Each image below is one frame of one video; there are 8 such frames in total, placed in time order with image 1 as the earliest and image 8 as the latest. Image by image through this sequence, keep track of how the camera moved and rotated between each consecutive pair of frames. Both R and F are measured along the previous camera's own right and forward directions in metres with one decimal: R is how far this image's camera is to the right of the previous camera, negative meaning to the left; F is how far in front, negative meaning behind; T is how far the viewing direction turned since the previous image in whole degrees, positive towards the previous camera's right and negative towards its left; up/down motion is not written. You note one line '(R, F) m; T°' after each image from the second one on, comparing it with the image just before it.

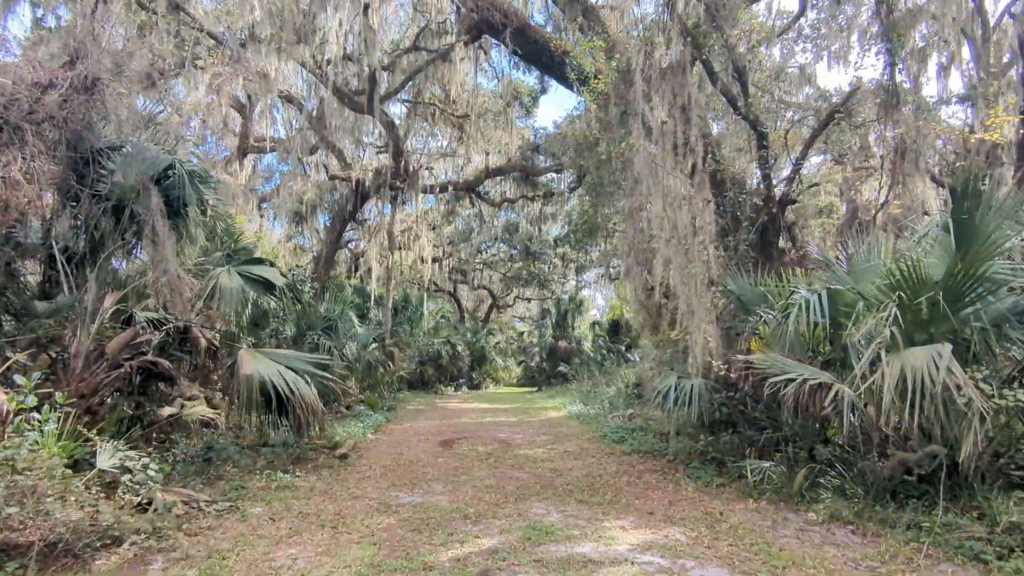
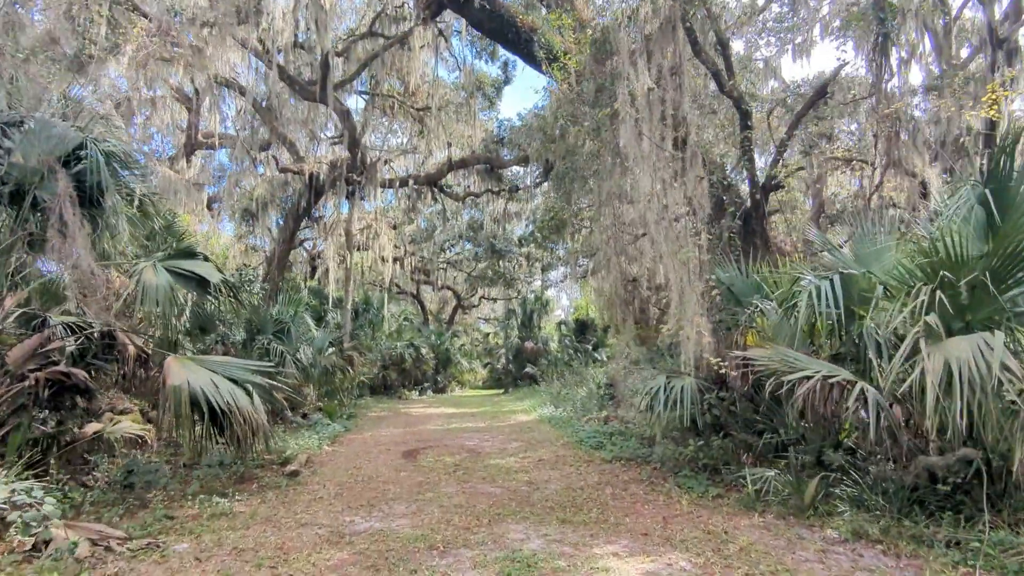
(0.0, +0.6) m; +3°
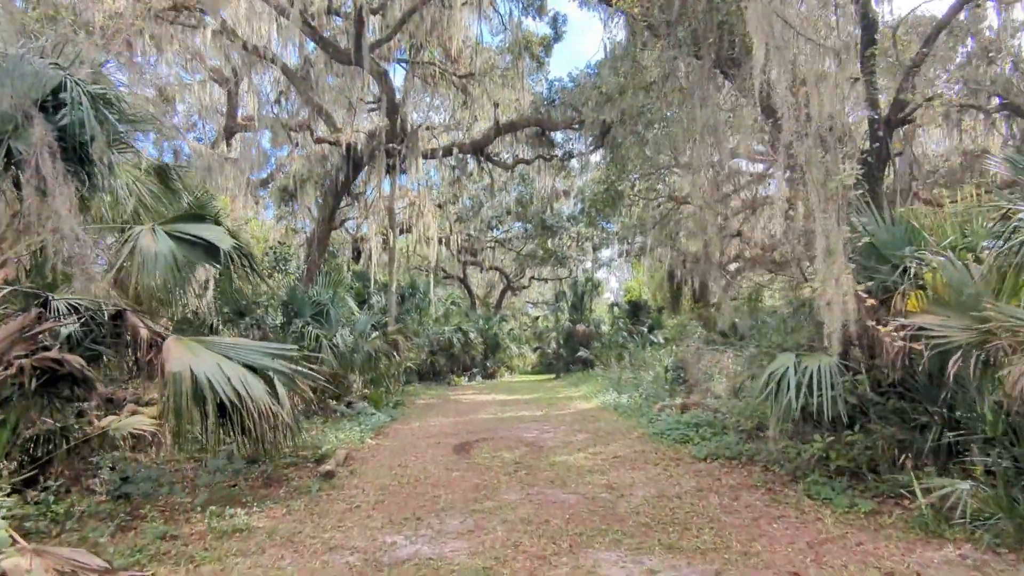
(-0.2, +1.1) m; -4°
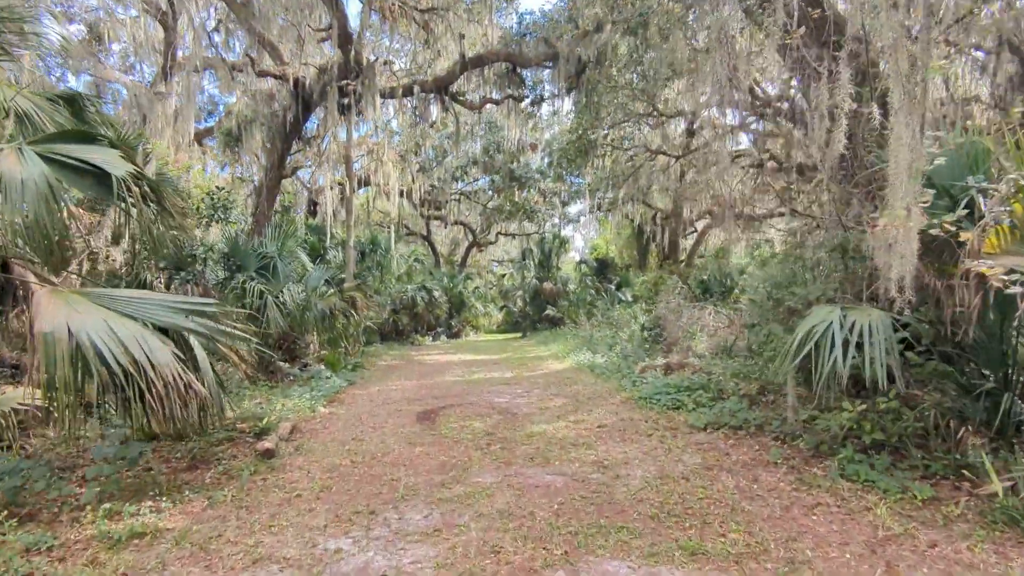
(-0.1, +0.8) m; +3°
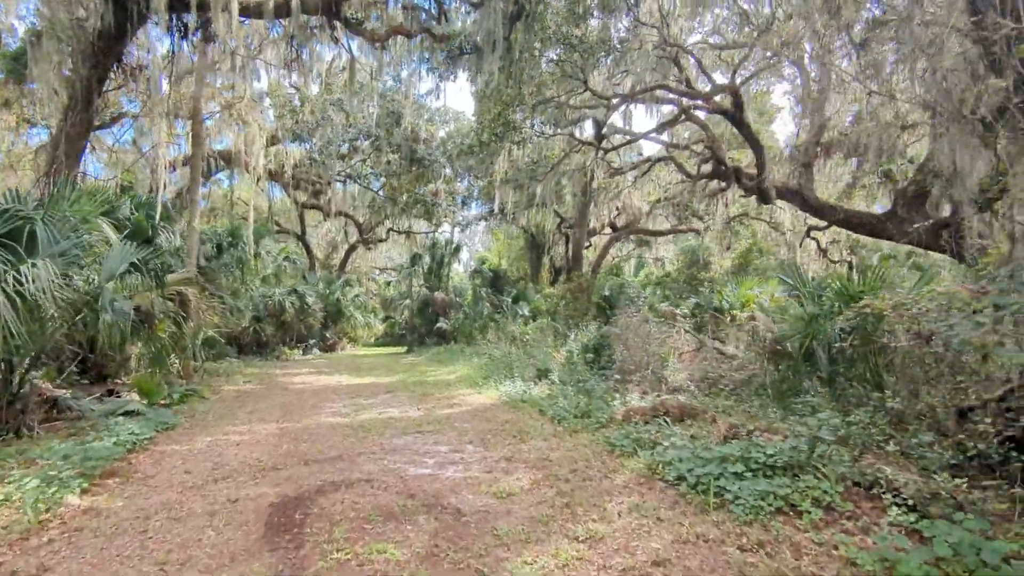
(-0.4, +2.8) m; +11°
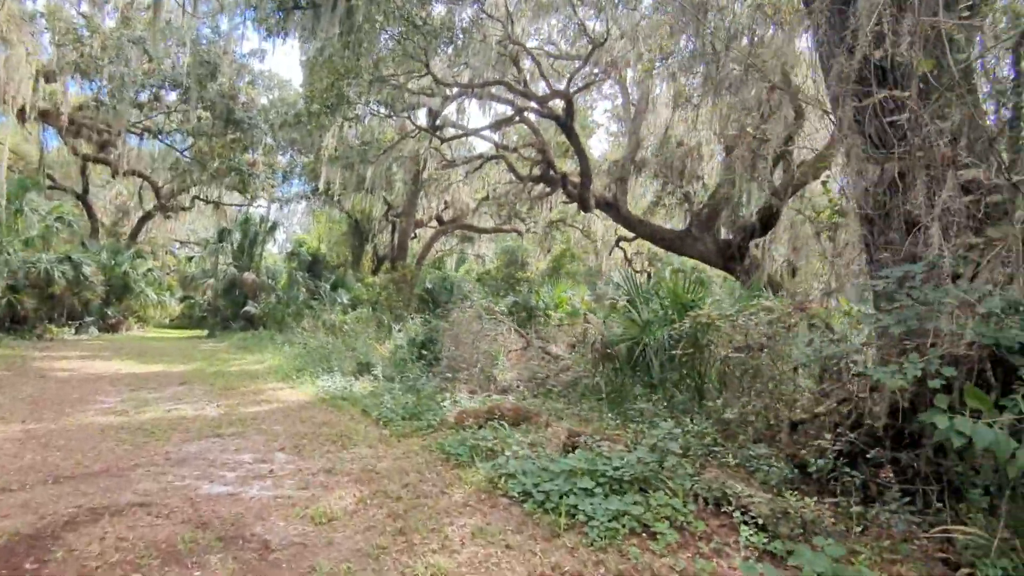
(-0.1, +0.5) m; +16°
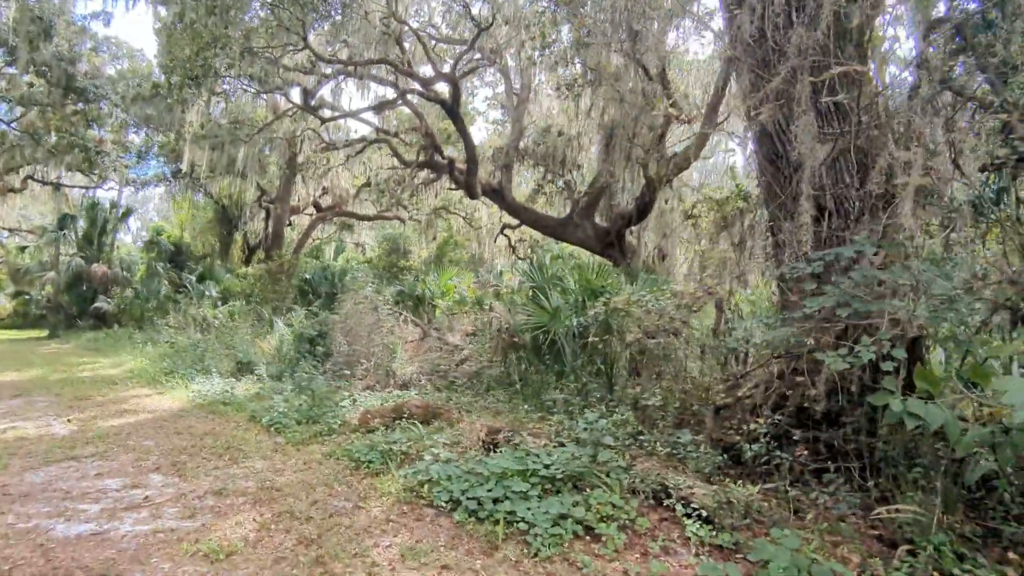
(-0.2, +0.3) m; +11°
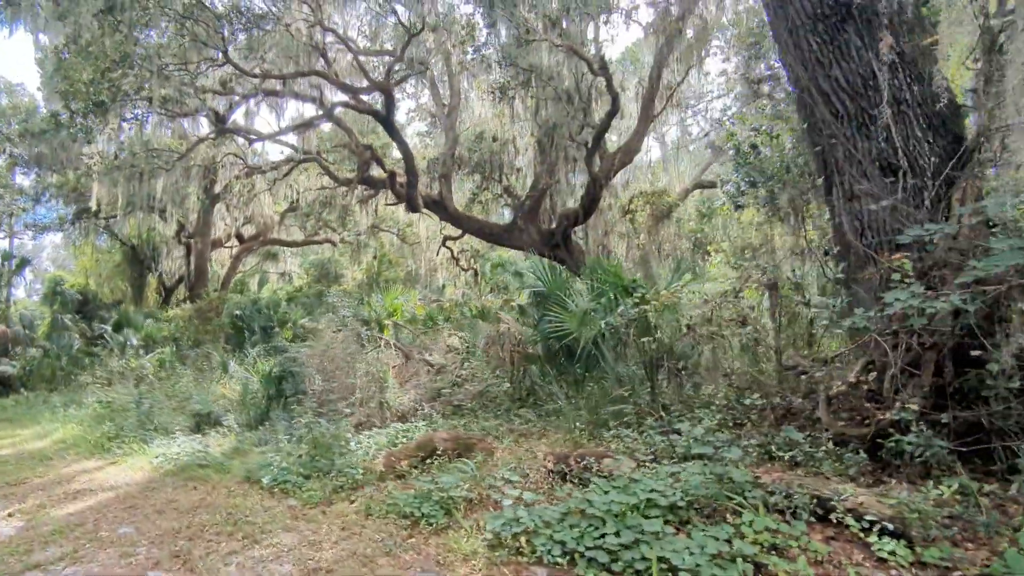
(-0.7, +0.6) m; +7°
